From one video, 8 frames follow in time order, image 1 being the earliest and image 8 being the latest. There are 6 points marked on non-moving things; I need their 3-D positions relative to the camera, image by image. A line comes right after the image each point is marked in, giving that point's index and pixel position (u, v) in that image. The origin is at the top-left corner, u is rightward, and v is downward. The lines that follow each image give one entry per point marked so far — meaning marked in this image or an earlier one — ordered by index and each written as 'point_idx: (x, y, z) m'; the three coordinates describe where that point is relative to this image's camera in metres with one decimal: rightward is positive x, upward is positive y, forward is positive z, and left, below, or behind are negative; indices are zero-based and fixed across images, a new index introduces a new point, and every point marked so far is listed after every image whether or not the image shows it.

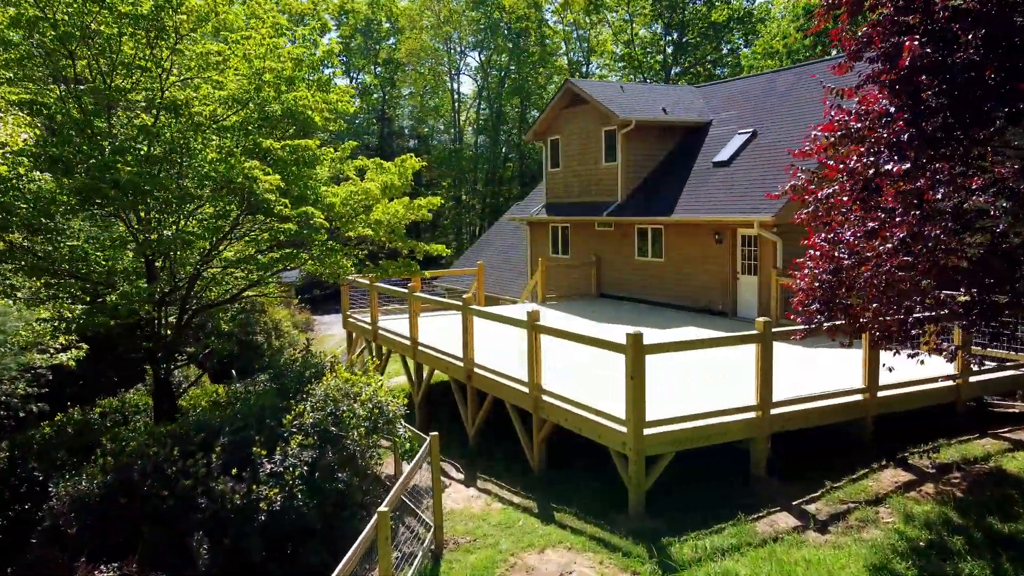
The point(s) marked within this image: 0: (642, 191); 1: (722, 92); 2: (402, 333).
0: (+2.7, +2.0, +17.8) m
1: (+4.8, +4.5, +19.4) m
2: (-1.8, -0.7, +13.8) m
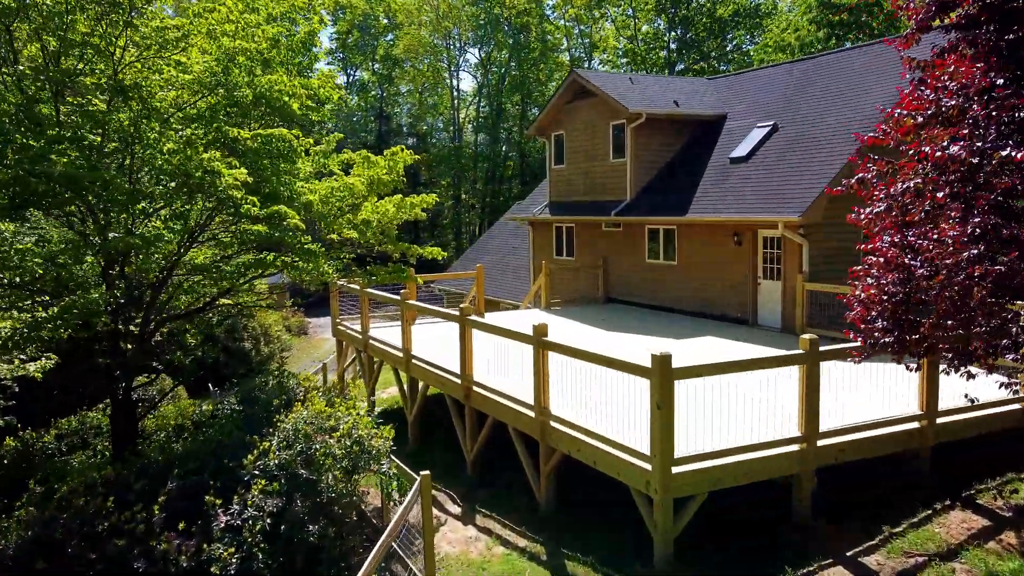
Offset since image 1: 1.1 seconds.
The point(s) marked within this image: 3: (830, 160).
0: (+2.7, +1.9, +16.7) m
1: (+4.8, +4.4, +18.3) m
2: (-1.8, -0.8, +12.7) m
3: (+4.9, +1.9, +13.1) m
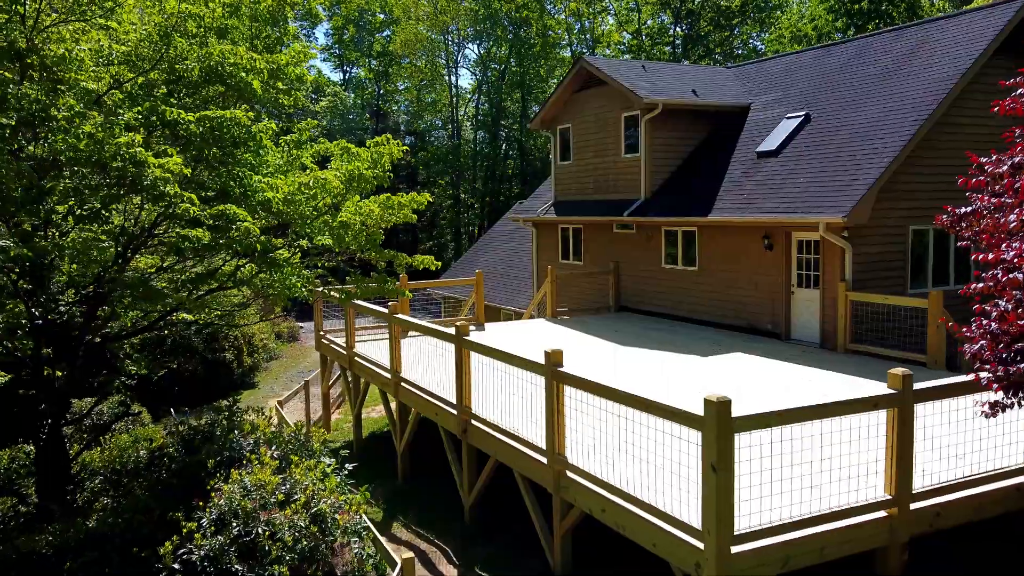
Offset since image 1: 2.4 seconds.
0: (+2.8, +1.8, +15.2) m
1: (+4.9, +4.3, +16.8) m
2: (-1.7, -1.0, +11.2) m
3: (+4.9, +1.8, +11.5) m
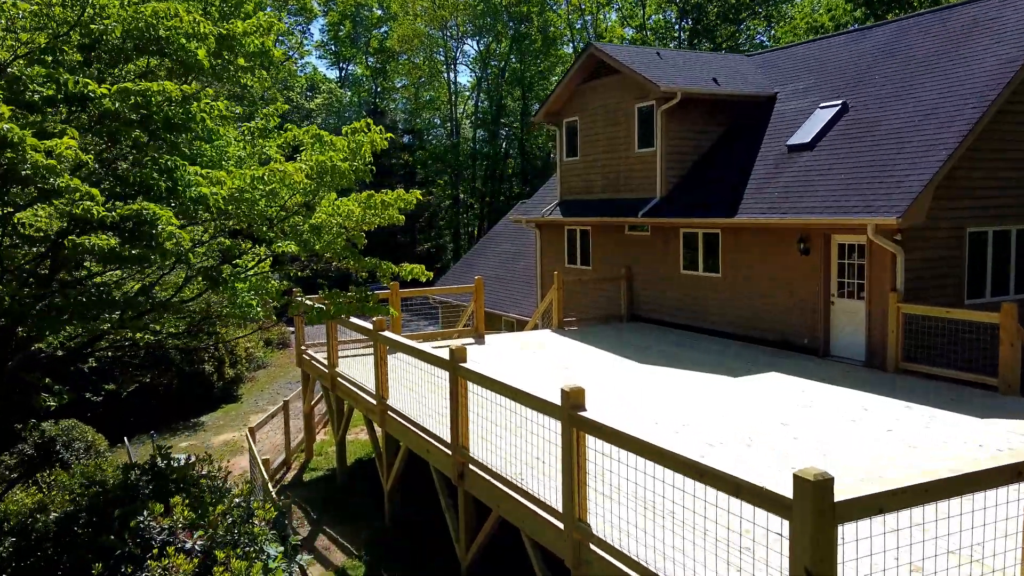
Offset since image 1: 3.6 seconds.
0: (+2.8, +1.7, +13.8) m
1: (+4.9, +4.1, +15.4) m
2: (-1.7, -1.1, +9.8) m
3: (+5.0, +1.7, +10.1) m
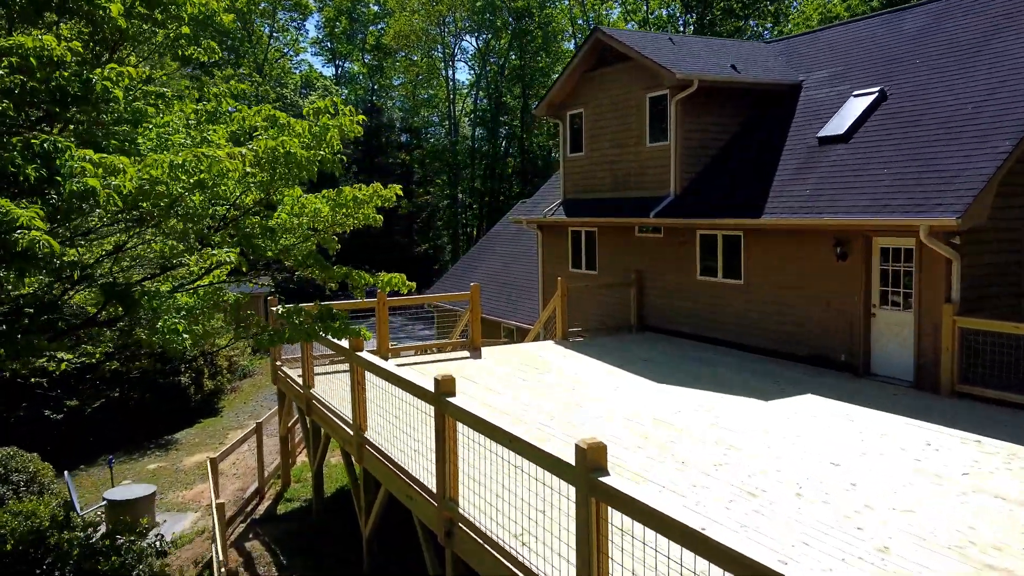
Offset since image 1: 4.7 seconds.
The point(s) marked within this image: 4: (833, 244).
0: (+2.8, +1.5, +12.5) m
1: (+4.9, +4.0, +14.1) m
2: (-1.7, -1.2, +8.5) m
3: (+5.0, +1.6, +8.9) m
4: (+3.7, +0.5, +10.0) m
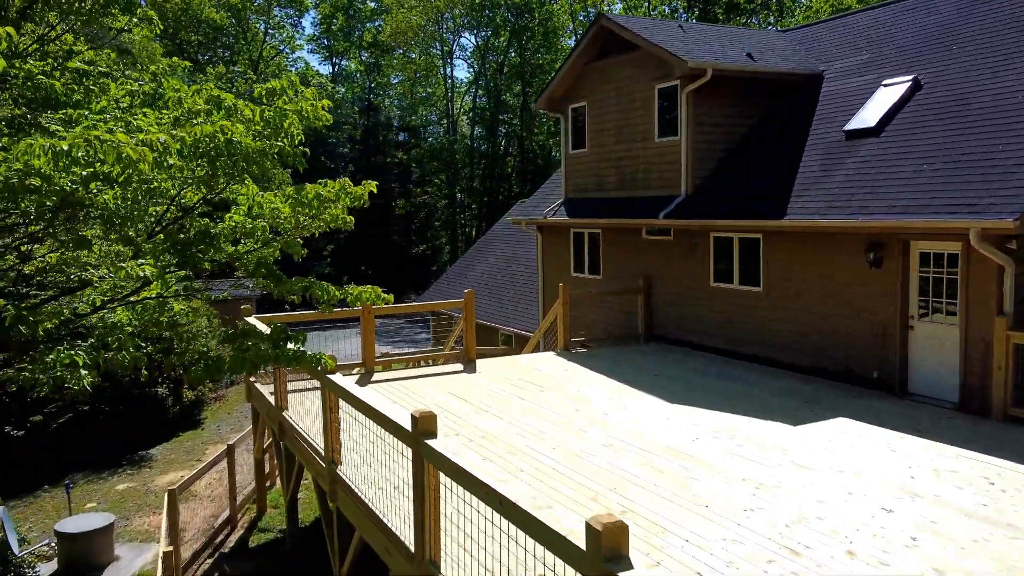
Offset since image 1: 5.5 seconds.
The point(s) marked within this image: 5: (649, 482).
0: (+2.8, +1.4, +11.5) m
1: (+4.9, +3.9, +13.1) m
2: (-1.7, -1.3, +7.5) m
3: (+4.9, +1.5, +7.9) m
4: (+3.7, +0.4, +9.0) m
5: (+1.0, -1.4, +6.3) m
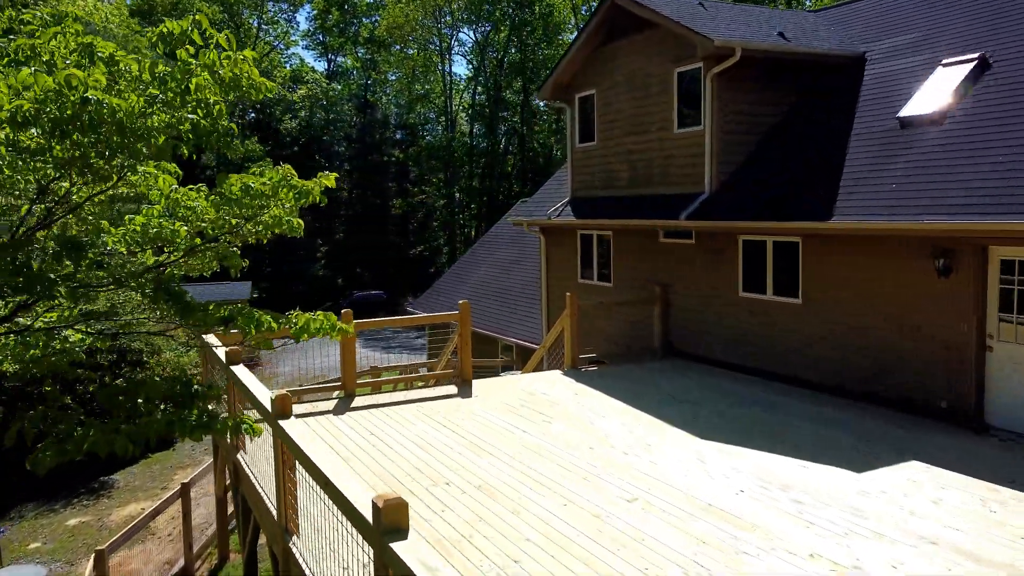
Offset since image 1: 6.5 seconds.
0: (+2.8, +1.3, +10.1) m
1: (+4.9, +3.8, +11.7) m
2: (-1.7, -1.4, +6.1) m
3: (+5.0, +1.4, +6.5) m
4: (+3.7, +0.3, +7.6) m
5: (+1.0, -1.5, +4.9) m
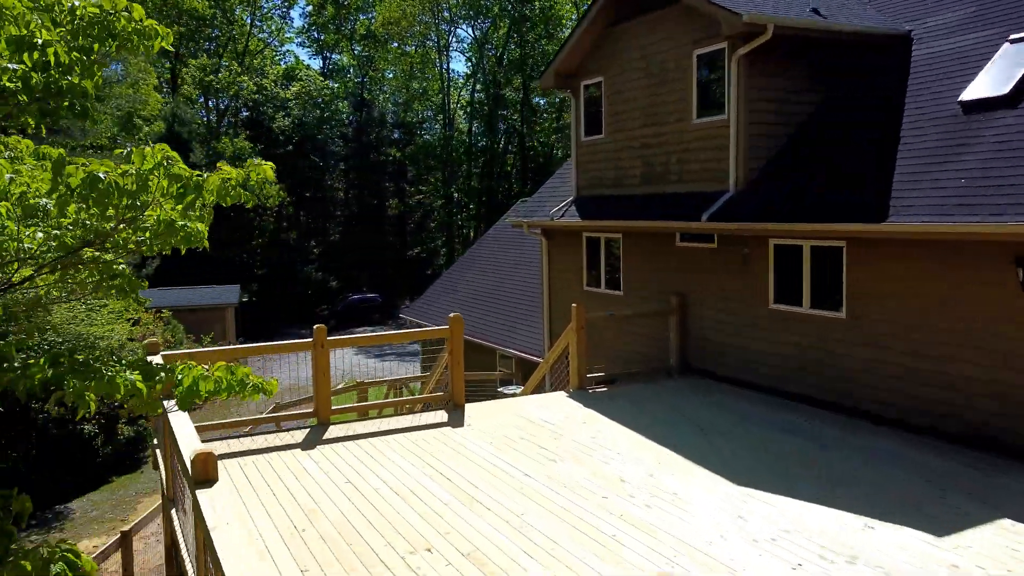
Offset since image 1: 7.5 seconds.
0: (+2.8, +1.2, +8.9) m
1: (+4.9, +3.7, +10.5) m
2: (-1.7, -1.5, +4.8) m
3: (+4.9, +1.2, +5.2) m
4: (+3.7, +0.2, +6.3) m
5: (+1.0, -1.7, +3.6) m
